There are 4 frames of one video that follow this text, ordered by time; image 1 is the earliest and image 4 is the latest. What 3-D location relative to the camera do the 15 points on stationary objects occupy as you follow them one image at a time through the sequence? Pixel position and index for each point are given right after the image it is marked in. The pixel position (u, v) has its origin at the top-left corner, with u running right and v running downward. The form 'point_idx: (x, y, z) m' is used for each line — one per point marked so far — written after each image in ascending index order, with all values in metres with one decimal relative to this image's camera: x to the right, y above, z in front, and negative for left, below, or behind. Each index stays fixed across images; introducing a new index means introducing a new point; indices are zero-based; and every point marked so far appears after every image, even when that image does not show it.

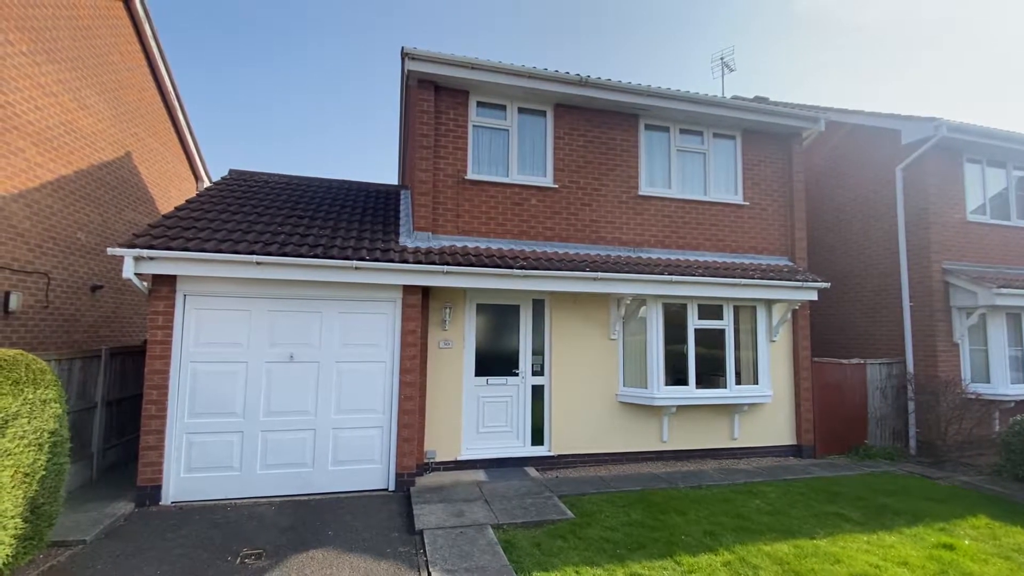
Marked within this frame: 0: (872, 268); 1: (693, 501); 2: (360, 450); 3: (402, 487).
0: (+7.5, +0.4, +10.0) m
1: (+2.3, -2.7, +6.1) m
2: (-2.1, -2.2, +6.5) m
3: (-1.5, -2.7, +6.5) m
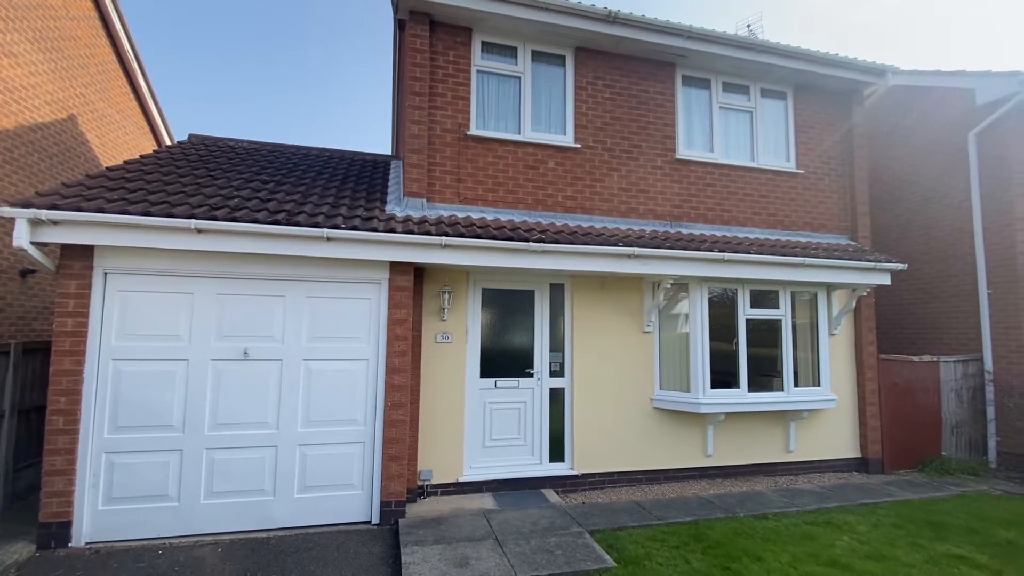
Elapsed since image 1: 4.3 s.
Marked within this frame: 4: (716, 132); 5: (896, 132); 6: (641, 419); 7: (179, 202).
0: (+7.7, +0.7, +8.6) m
1: (+2.5, -2.5, +4.7) m
2: (-1.9, -2.0, +5.1) m
3: (-1.3, -2.4, +5.1) m
4: (+3.1, +2.3, +7.2) m
5: (+7.5, +3.1, +9.4) m
6: (+1.8, -1.8, +6.5) m
7: (-3.4, +0.9, +4.9) m
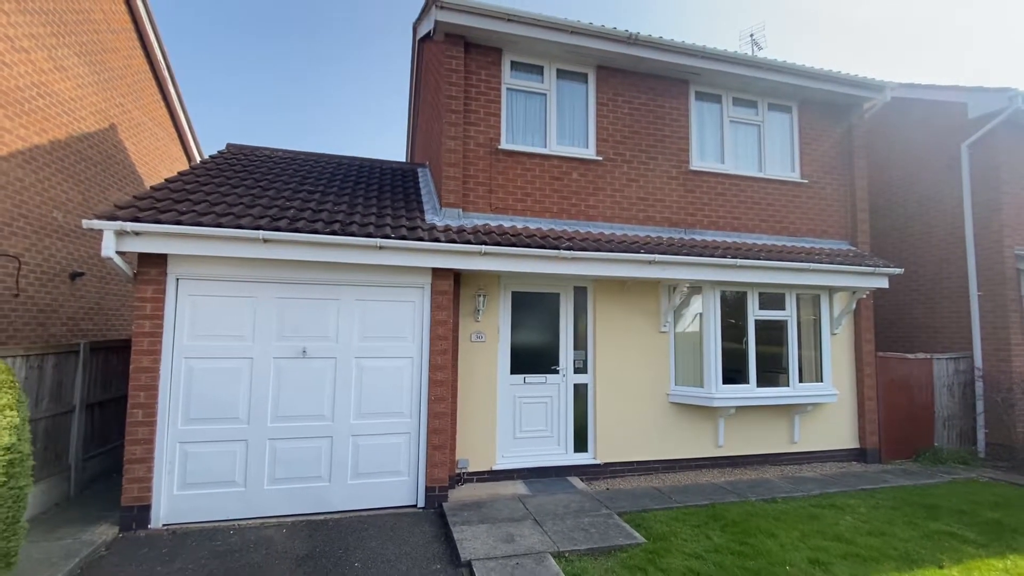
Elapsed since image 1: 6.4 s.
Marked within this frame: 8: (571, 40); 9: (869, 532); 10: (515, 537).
0: (+8.0, +0.7, +9.2) m
1: (+2.9, -2.5, +5.2) m
2: (-1.5, -2.0, +5.6) m
3: (-0.9, -2.5, +5.6) m
4: (+3.4, +2.3, +7.7) m
5: (+7.9, +3.0, +9.9) m
6: (+2.1, -1.8, +7.0) m
7: (-3.0, +0.8, +5.4) m
8: (+0.8, +3.4, +6.6) m
9: (+3.7, -2.5, +4.9) m
10: (0.0, -2.4, +4.7) m
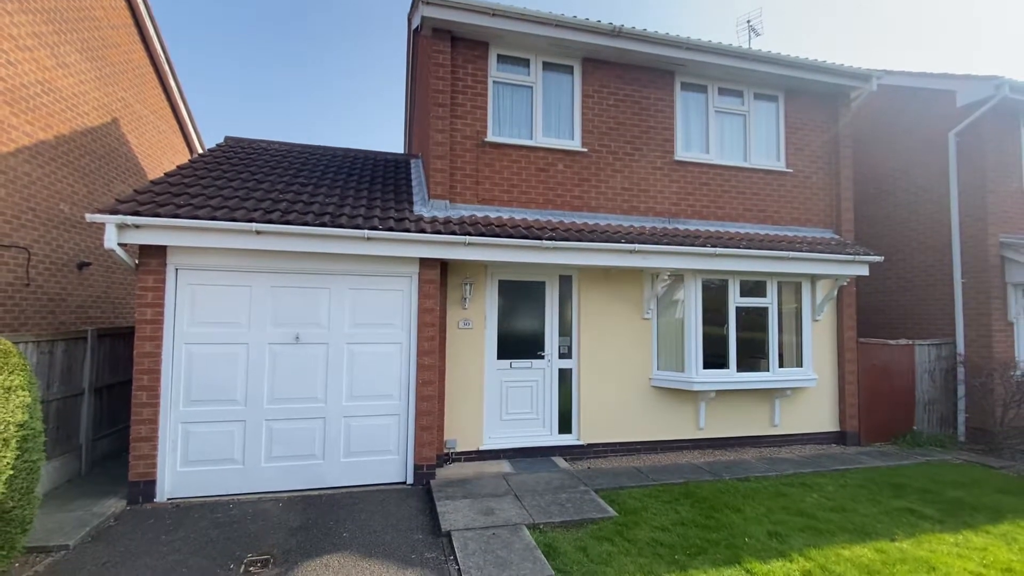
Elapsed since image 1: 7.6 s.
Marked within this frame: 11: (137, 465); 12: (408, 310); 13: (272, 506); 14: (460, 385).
0: (+7.9, +0.9, +9.3) m
1: (+2.7, -2.4, +5.5) m
2: (-1.7, -1.9, +5.9) m
3: (-1.1, -2.4, +5.9) m
4: (+3.3, +2.5, +7.8) m
5: (+7.7, +3.3, +10.0) m
6: (+2.0, -1.7, +7.3) m
7: (-3.2, +1.0, +5.6) m
8: (+0.6, +3.6, +6.8) m
9: (+3.5, -2.4, +5.2) m
10: (-0.2, -2.3, +5.0) m
11: (-4.1, -1.9, +5.2) m
12: (-1.3, -0.3, +6.1) m
13: (-2.6, -2.4, +5.3) m
14: (-0.7, -1.3, +6.6) m
